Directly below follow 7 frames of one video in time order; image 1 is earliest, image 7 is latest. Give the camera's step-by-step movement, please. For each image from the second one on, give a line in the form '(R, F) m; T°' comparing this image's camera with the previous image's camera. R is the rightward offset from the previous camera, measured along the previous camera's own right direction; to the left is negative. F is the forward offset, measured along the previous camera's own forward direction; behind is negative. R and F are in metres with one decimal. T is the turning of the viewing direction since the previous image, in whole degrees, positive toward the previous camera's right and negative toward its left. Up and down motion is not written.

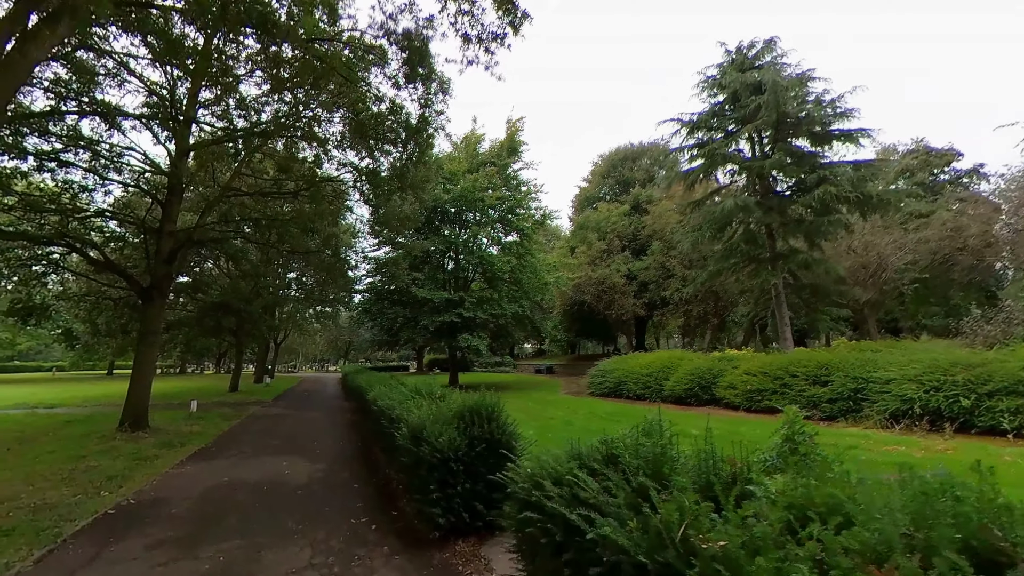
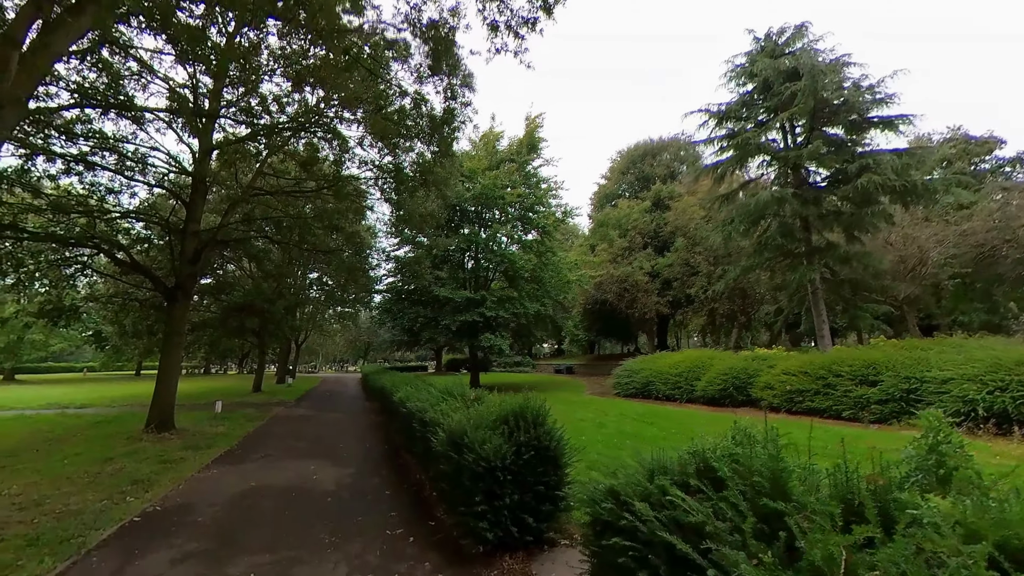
(-0.3, +0.3) m; -2°
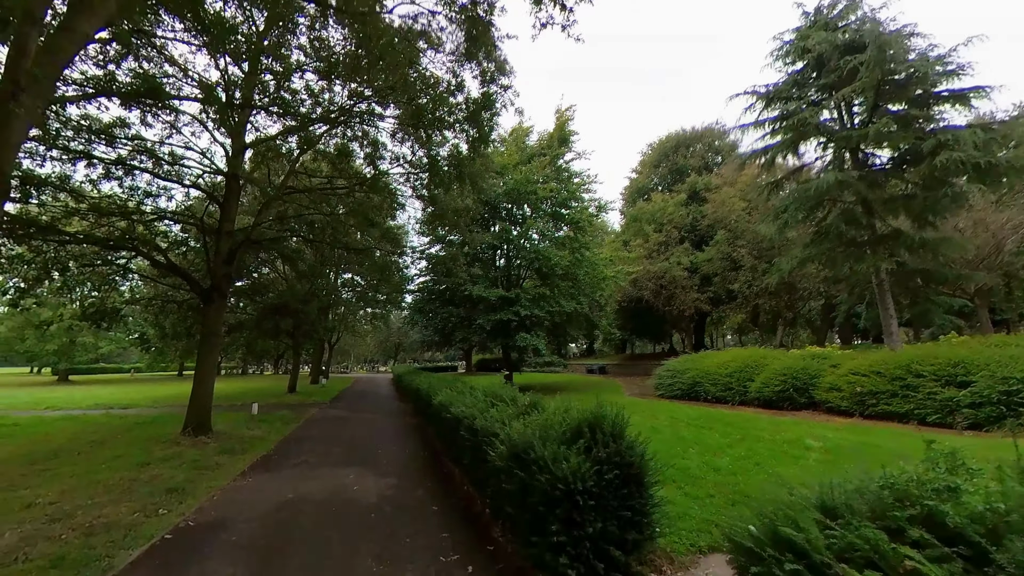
(-0.4, +0.6) m; -3°
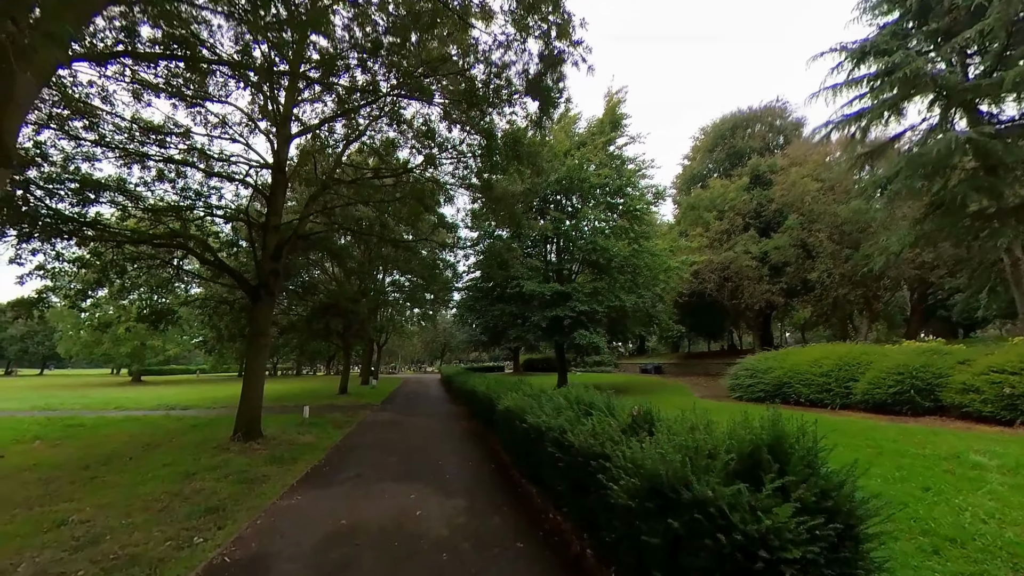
(-0.5, +1.0) m; -5°
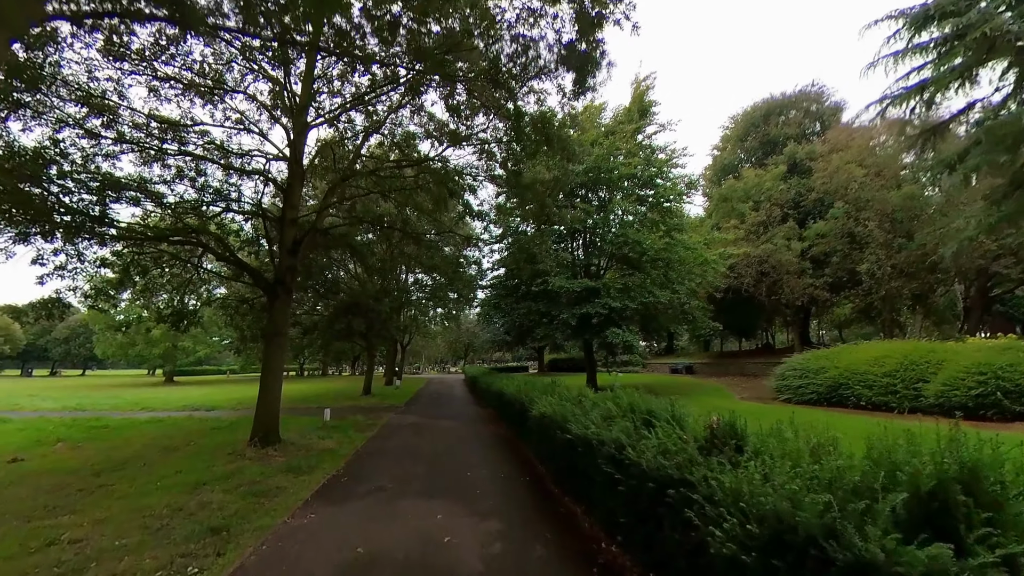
(-0.2, +0.7) m; -3°
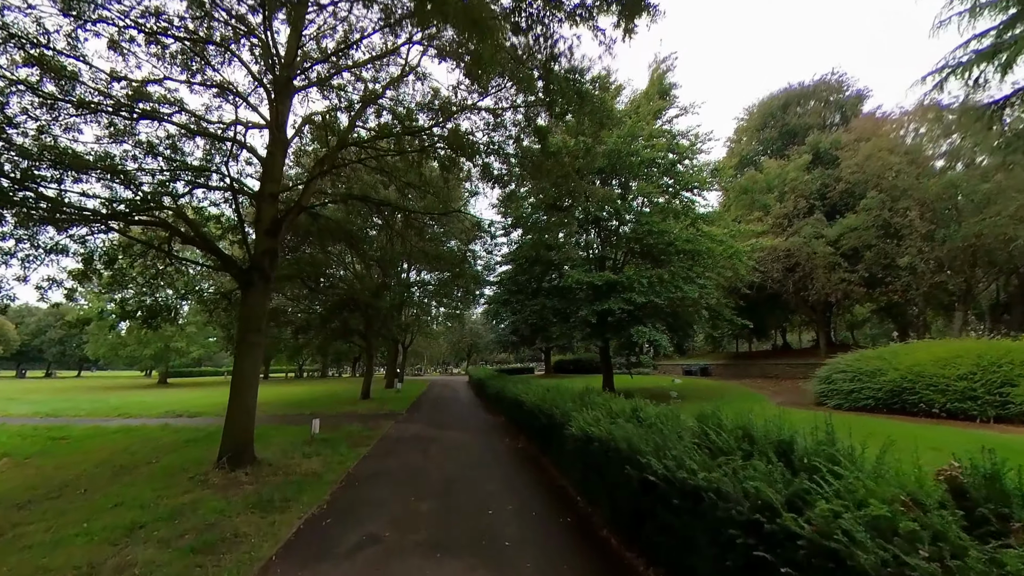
(-0.4, +1.4) m; 0°
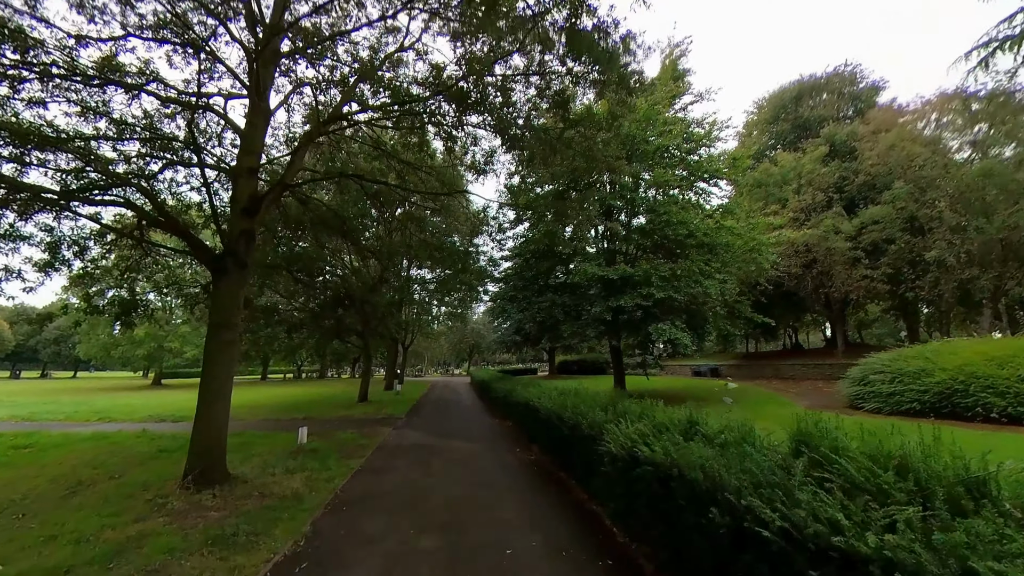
(-0.2, +0.9) m; 0°
